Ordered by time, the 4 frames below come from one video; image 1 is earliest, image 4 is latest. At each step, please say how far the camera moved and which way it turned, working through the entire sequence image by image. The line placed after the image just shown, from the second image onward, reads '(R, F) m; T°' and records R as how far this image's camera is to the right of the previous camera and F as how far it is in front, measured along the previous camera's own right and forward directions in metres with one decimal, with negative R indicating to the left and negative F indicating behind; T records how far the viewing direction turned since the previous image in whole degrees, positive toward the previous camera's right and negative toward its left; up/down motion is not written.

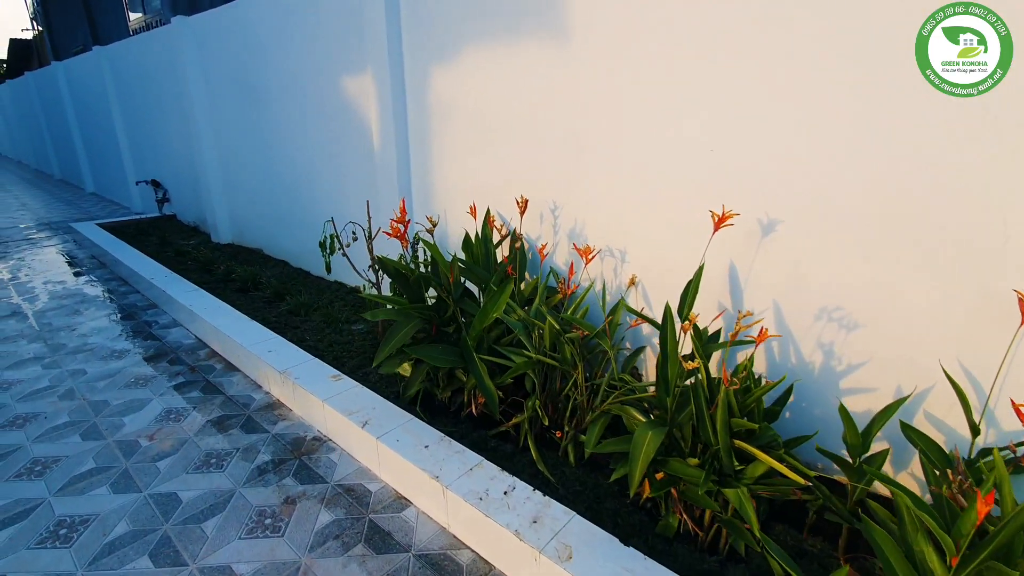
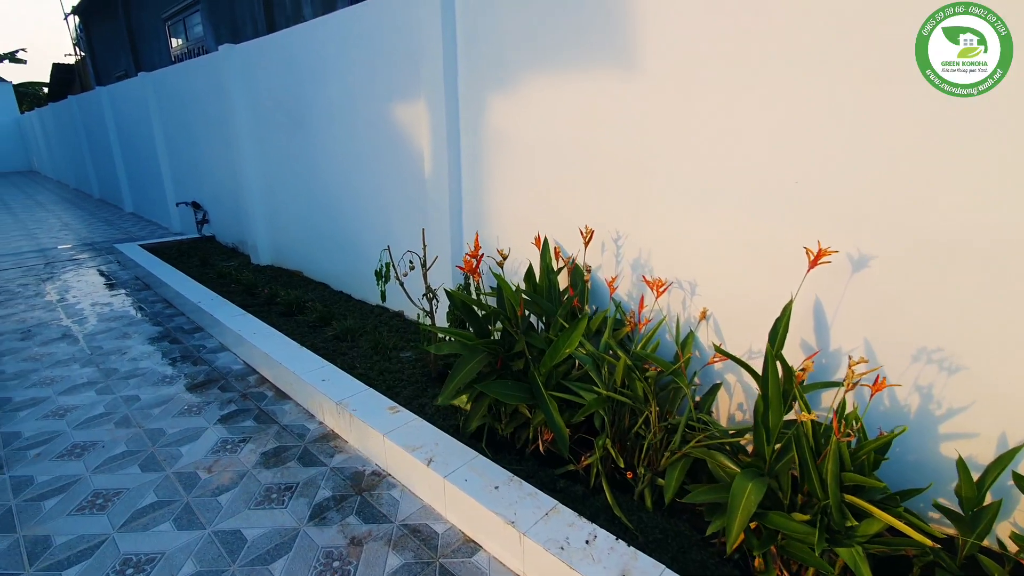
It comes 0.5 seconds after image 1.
(-0.2, 0.0) m; -2°
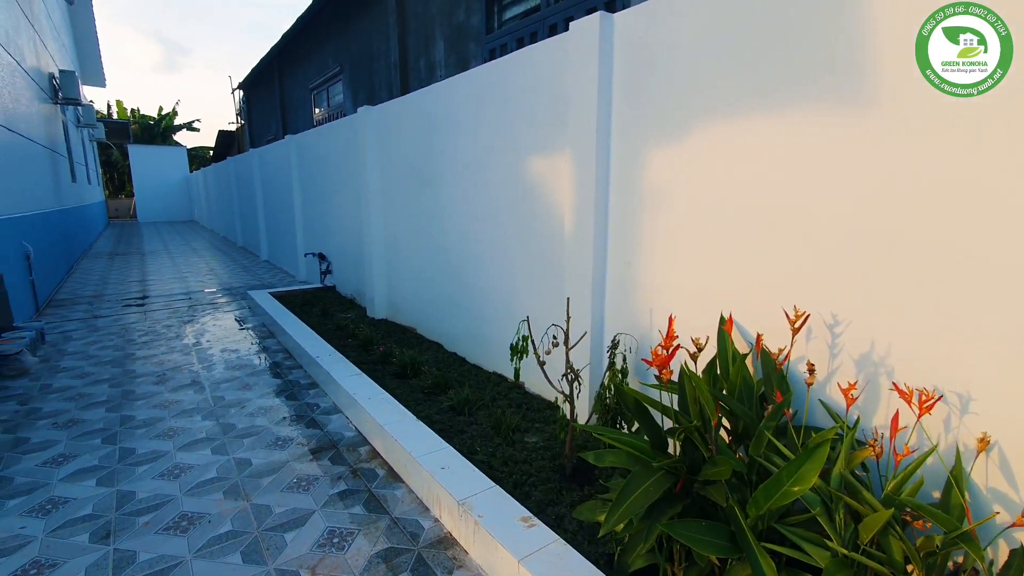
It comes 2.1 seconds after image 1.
(-0.3, +0.4) m; -11°
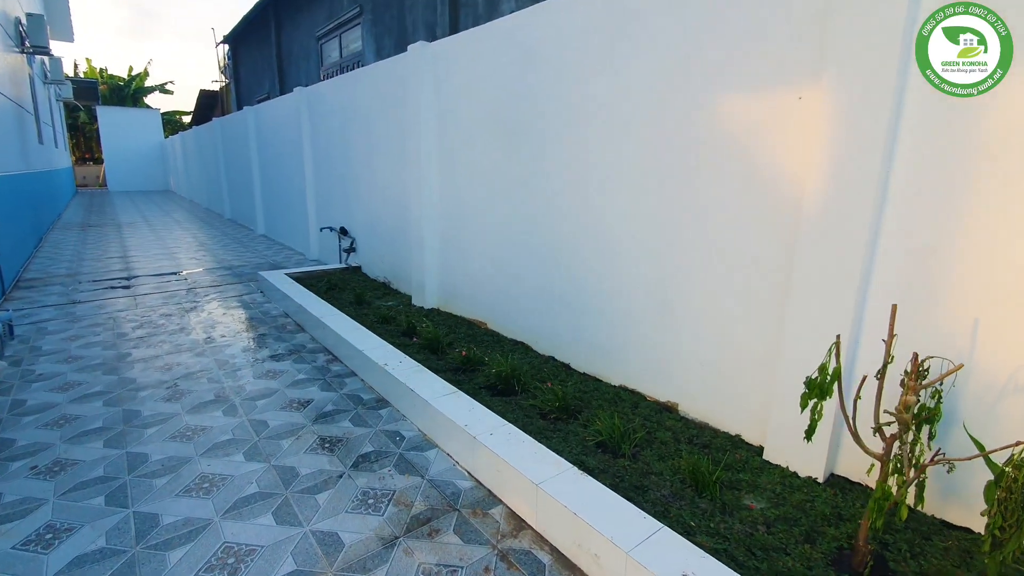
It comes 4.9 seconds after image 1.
(-0.8, +0.9) m; +2°
